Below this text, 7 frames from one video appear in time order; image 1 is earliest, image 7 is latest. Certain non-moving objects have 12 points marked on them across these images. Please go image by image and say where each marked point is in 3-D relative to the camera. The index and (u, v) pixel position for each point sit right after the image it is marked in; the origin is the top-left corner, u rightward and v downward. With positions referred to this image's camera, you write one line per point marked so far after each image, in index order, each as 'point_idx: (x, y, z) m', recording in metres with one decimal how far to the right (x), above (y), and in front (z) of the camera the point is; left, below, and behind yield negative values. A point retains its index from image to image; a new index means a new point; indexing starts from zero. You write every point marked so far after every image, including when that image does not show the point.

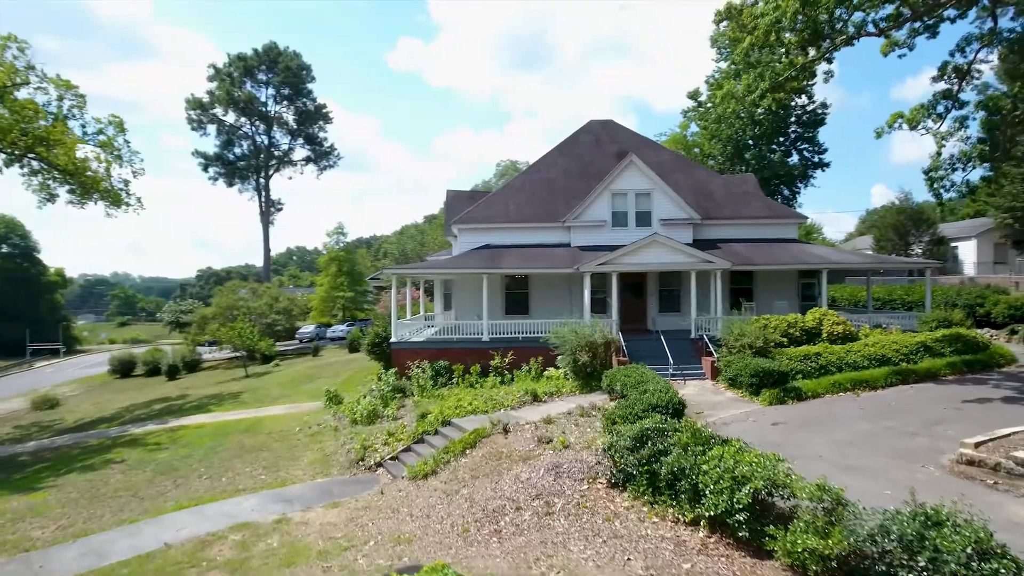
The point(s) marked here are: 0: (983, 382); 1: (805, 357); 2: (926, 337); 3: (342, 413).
0: (+11.4, -2.3, +14.0) m
1: (+7.7, -1.8, +15.4) m
2: (+11.4, -1.4, +16.1) m
3: (-5.0, -3.7, +17.0) m
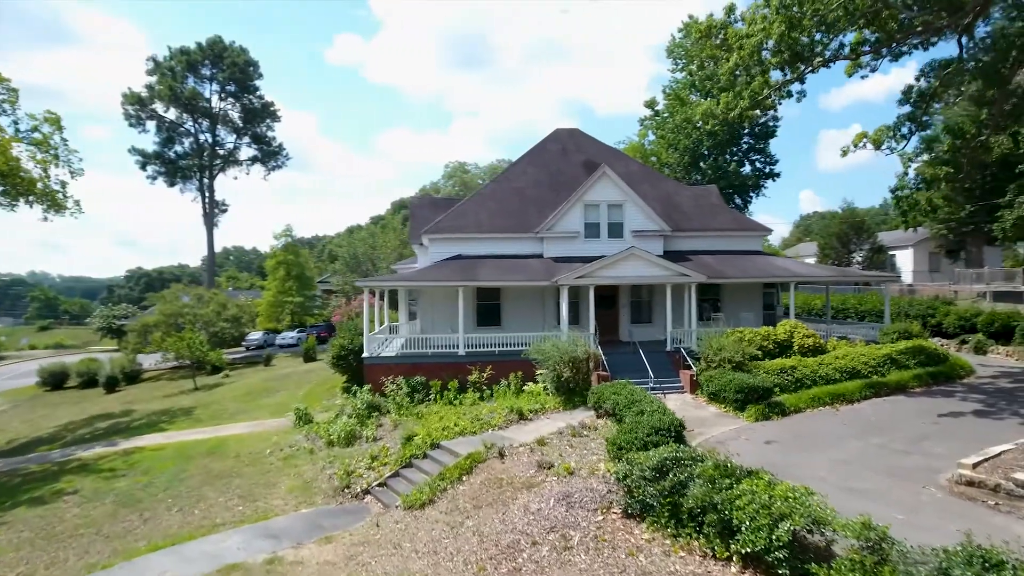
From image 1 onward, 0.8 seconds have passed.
0: (+11.1, -2.7, +14.7) m
1: (+7.2, -2.2, +15.7) m
2: (+10.9, -1.8, +16.7) m
3: (-5.5, -4.1, +16.2) m
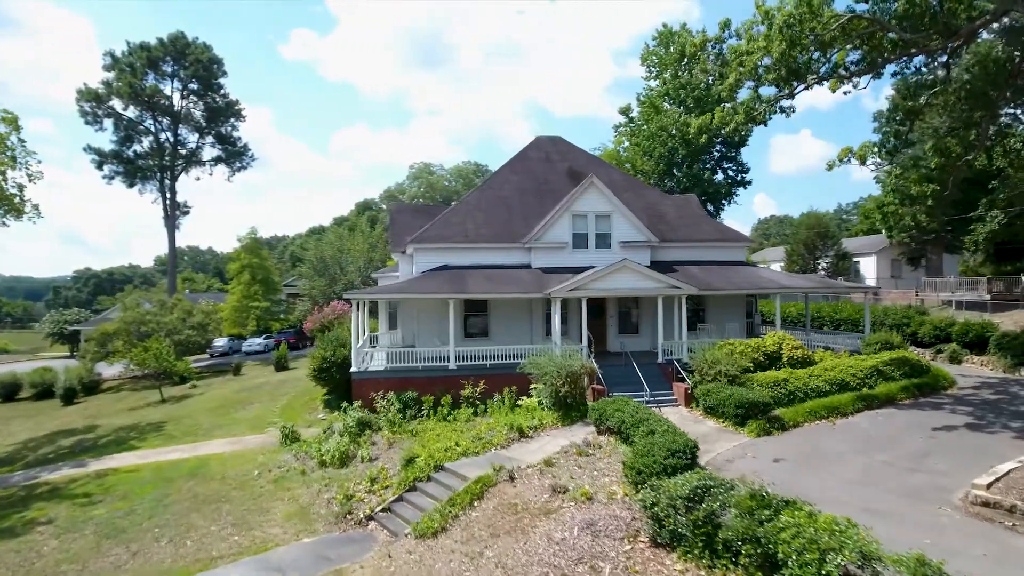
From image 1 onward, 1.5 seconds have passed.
0: (+11.1, -3.1, +15.1) m
1: (+7.2, -2.6, +15.9) m
2: (+10.8, -2.2, +17.2) m
3: (-5.6, -4.5, +15.6) m
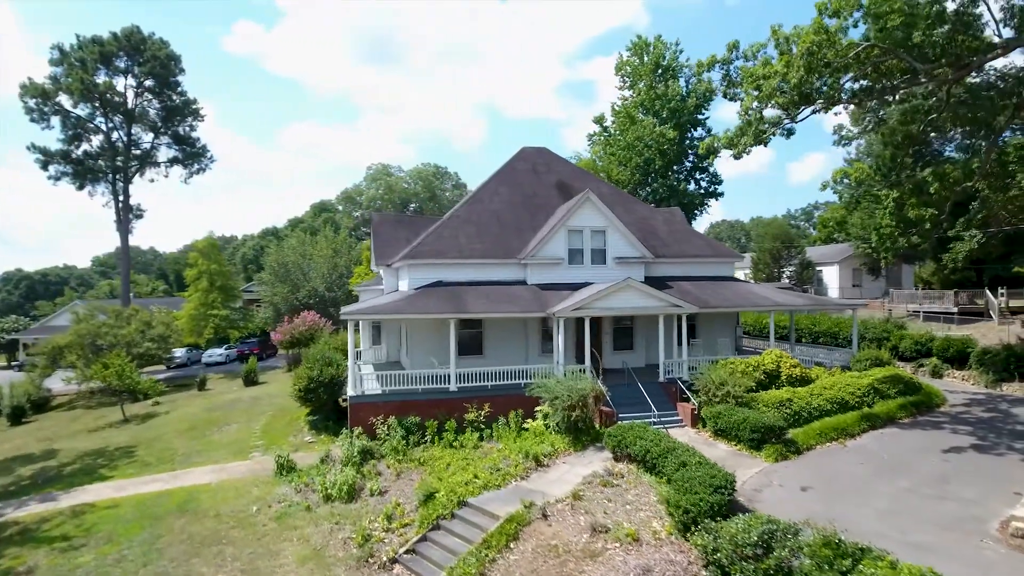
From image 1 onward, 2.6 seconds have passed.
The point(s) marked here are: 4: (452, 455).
0: (+11.4, -3.7, +15.5) m
1: (+7.4, -3.2, +16.0) m
2: (+11.0, -2.8, +17.5) m
3: (-5.3, -5.1, +14.8) m
4: (-1.6, -4.4, +15.1) m
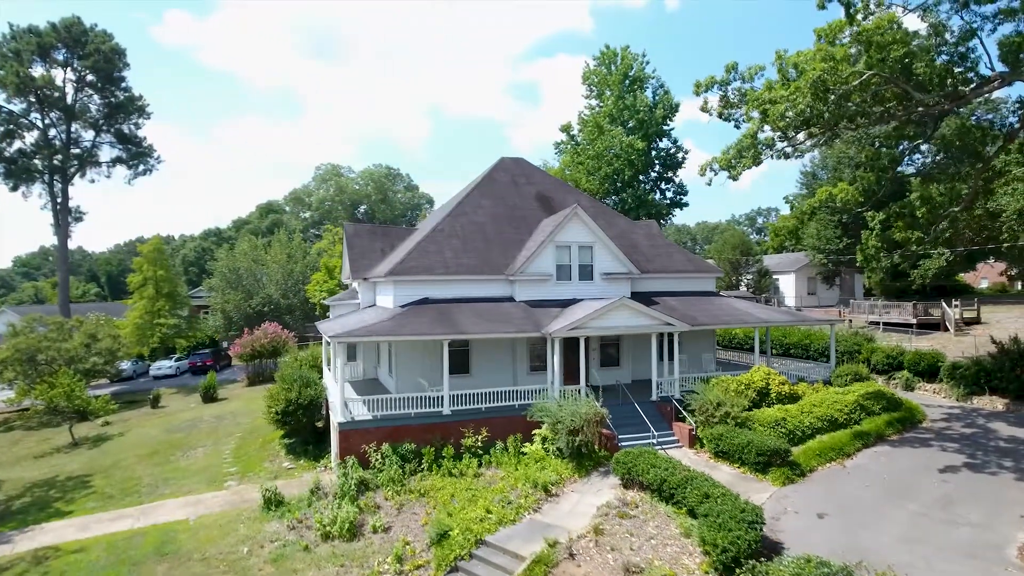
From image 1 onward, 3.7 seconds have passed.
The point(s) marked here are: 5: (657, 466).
0: (+11.4, -4.3, +16.0) m
1: (+7.4, -3.8, +16.2) m
2: (+10.8, -3.4, +18.0) m
3: (-5.1, -5.6, +14.0) m
4: (-1.4, -4.9, +14.5) m
5: (+3.3, -4.0, +13.1) m
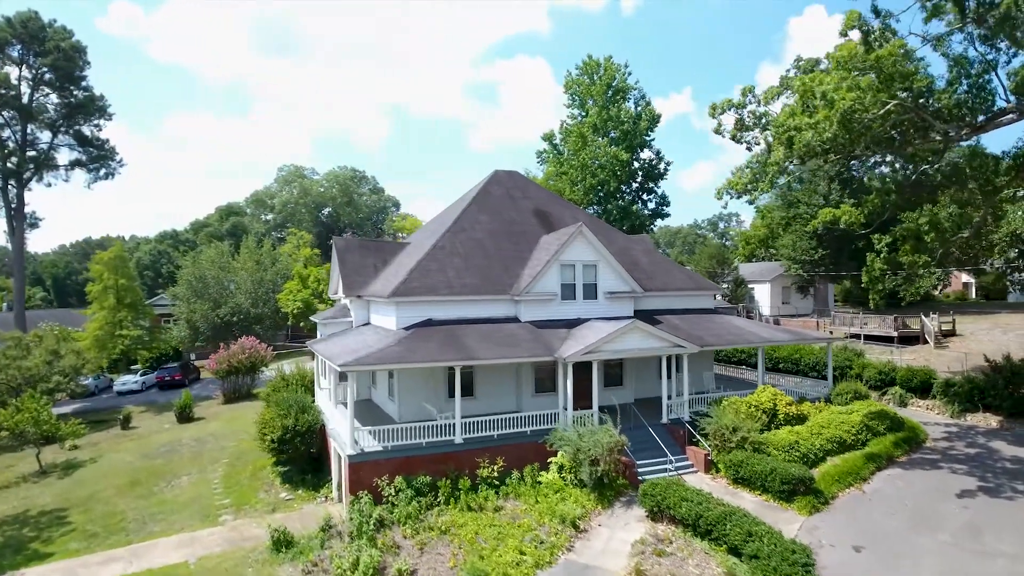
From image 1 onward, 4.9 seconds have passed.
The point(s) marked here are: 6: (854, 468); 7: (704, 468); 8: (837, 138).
0: (+11.9, -5.0, +16.3) m
1: (+7.9, -4.5, +16.2) m
2: (+11.2, -4.1, +18.3) m
3: (-4.5, -6.3, +13.2) m
4: (-0.9, -5.6, +14.0) m
5: (+4.0, -4.7, +12.9) m
6: (+9.4, -4.9, +15.8) m
7: (+5.5, -5.2, +16.5) m
8: (+8.0, +3.8, +14.5) m
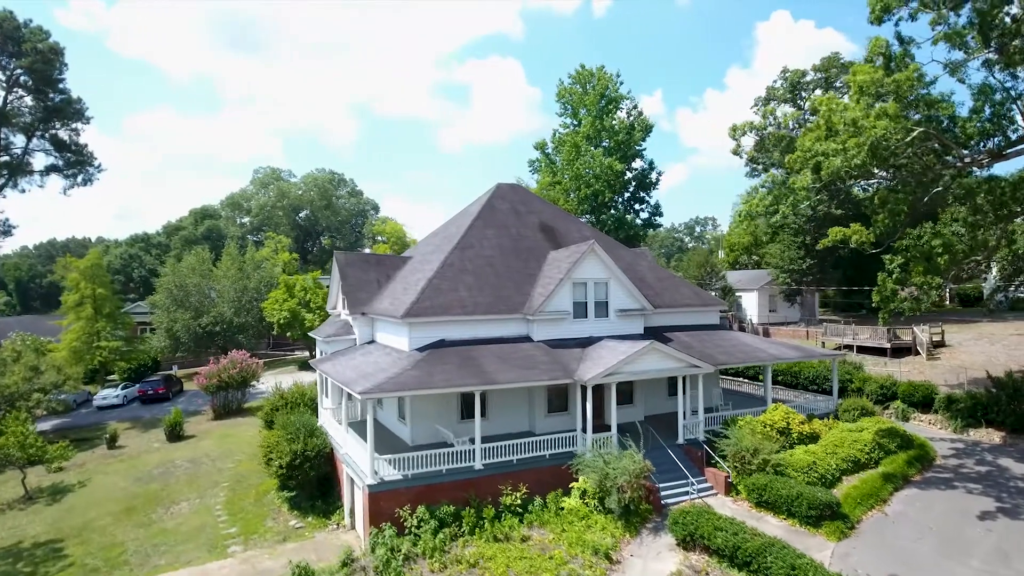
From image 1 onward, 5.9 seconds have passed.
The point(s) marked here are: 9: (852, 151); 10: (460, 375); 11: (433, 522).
0: (+12.5, -5.6, +16.5) m
1: (+8.5, -5.2, +16.3) m
2: (+11.7, -4.7, +18.5) m
3: (-3.8, -7.0, +12.8) m
4: (-0.2, -6.3, +13.8) m
5: (+4.7, -5.4, +12.9) m
6: (+10.0, -5.6, +16.0) m
7: (+6.1, -5.8, +16.5) m
8: (+8.6, +3.1, +14.6) m
9: (+8.3, +3.5, +14.7) m
10: (-1.6, -2.6, +17.3) m
11: (-2.0, -6.0, +14.8) m
